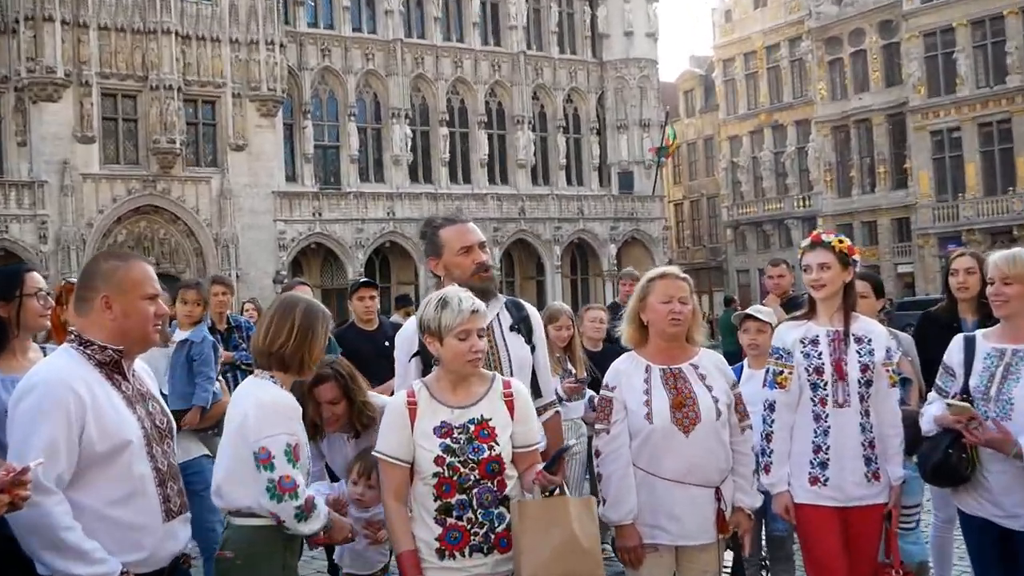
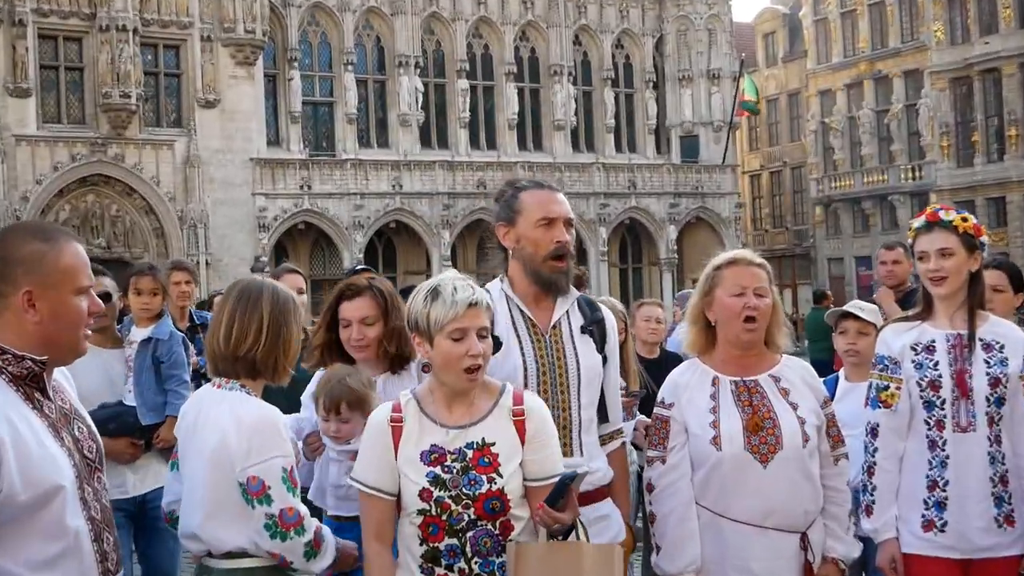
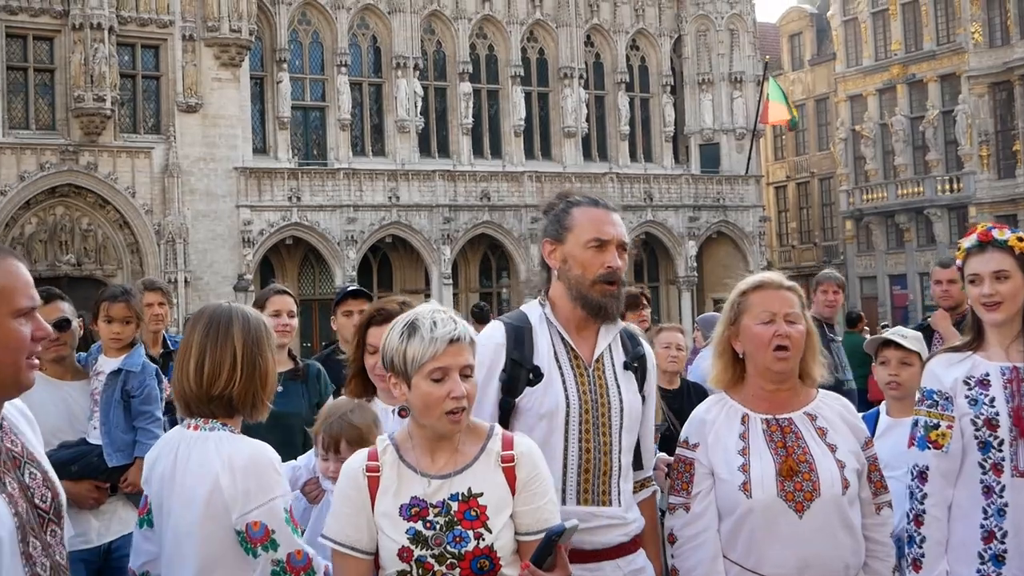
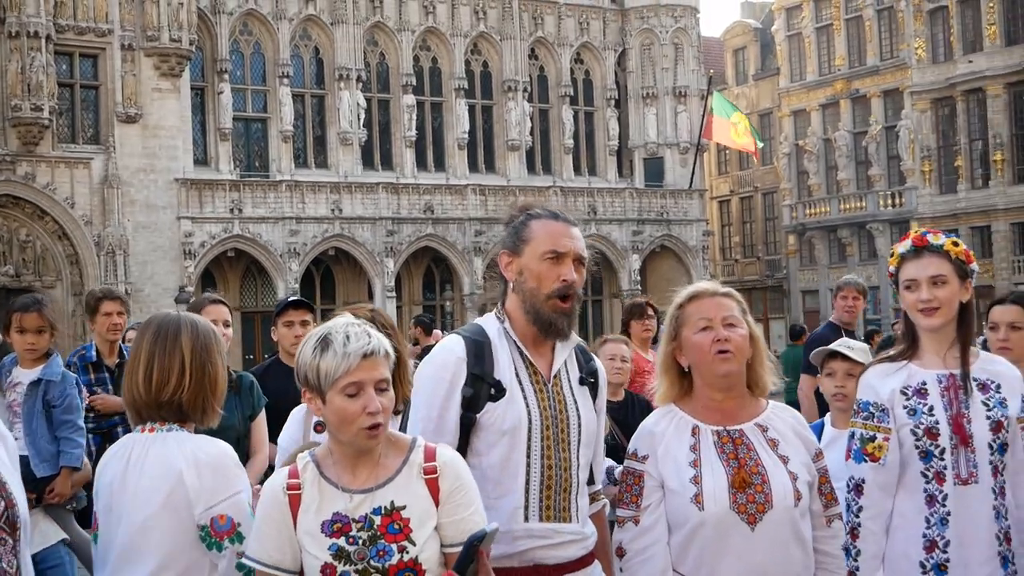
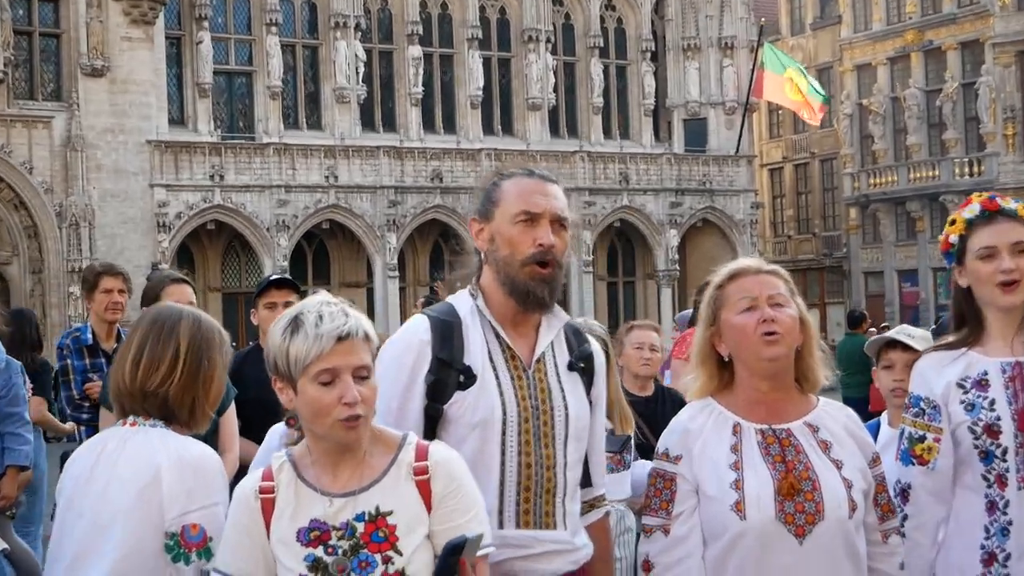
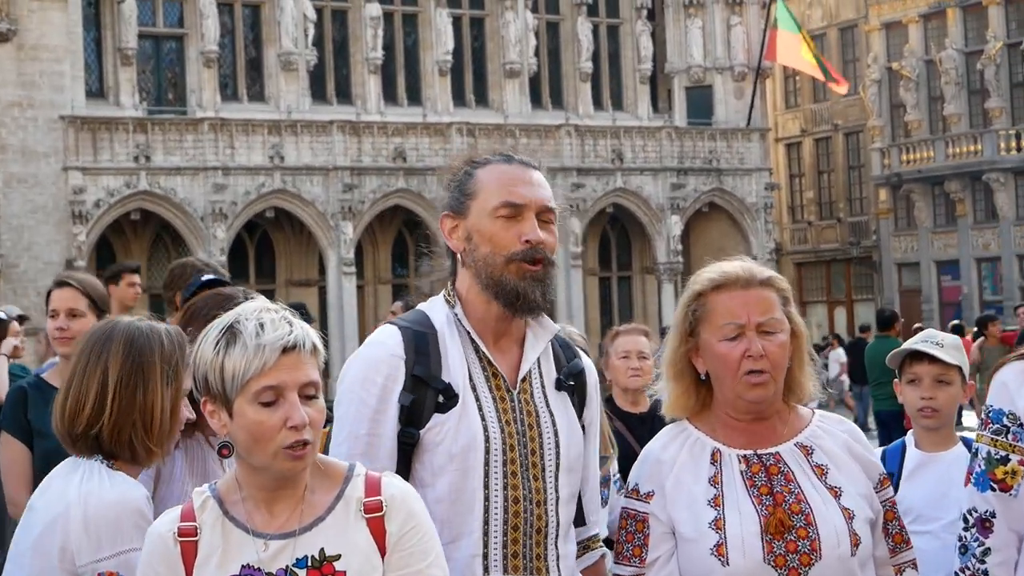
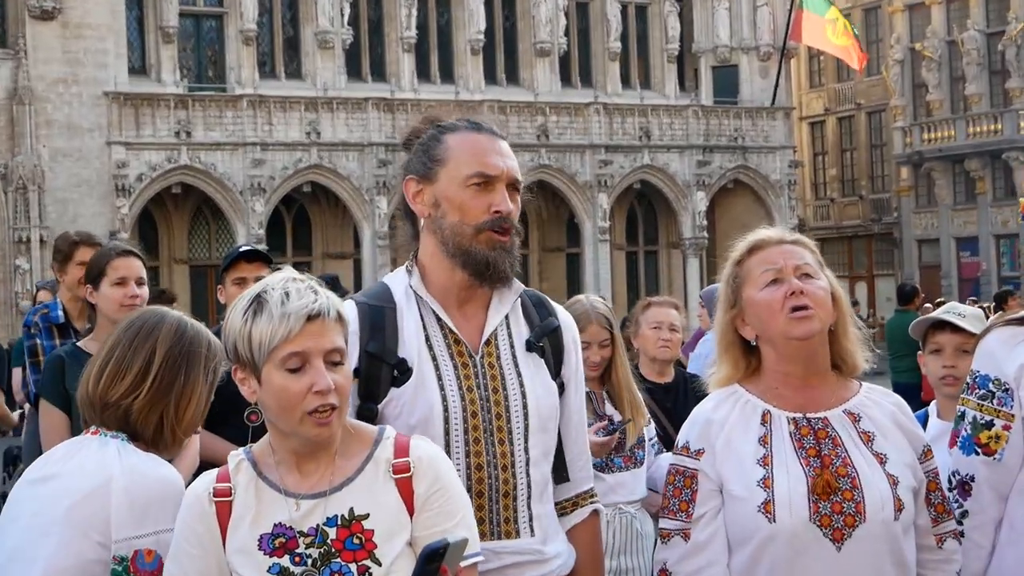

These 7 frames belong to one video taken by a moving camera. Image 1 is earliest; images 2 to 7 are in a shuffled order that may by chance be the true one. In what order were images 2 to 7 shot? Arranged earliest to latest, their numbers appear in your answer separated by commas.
2, 3, 4, 5, 7, 6
